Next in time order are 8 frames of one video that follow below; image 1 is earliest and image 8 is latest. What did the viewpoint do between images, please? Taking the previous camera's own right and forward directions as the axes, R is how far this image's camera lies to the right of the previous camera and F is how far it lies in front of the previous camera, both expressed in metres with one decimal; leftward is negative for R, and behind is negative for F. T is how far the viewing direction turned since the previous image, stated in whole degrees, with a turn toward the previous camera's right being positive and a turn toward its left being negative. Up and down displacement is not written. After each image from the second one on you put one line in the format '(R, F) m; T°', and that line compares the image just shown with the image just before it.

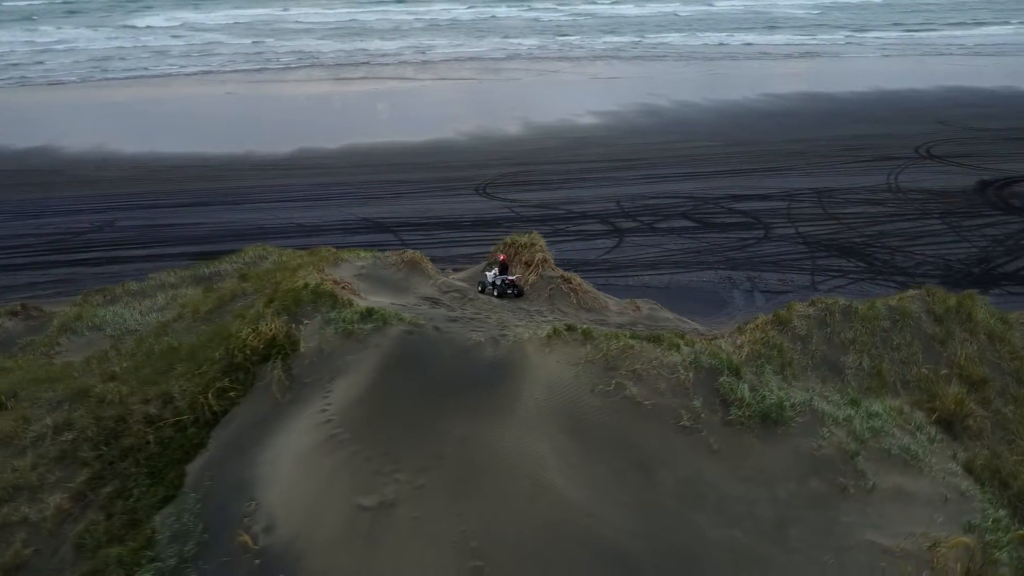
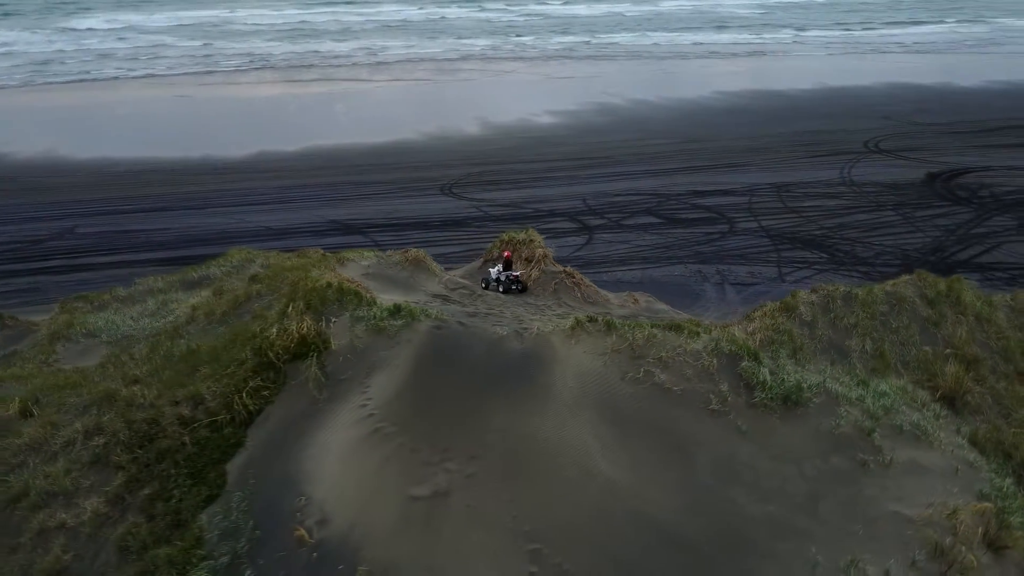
(-0.7, -0.2) m; +3°
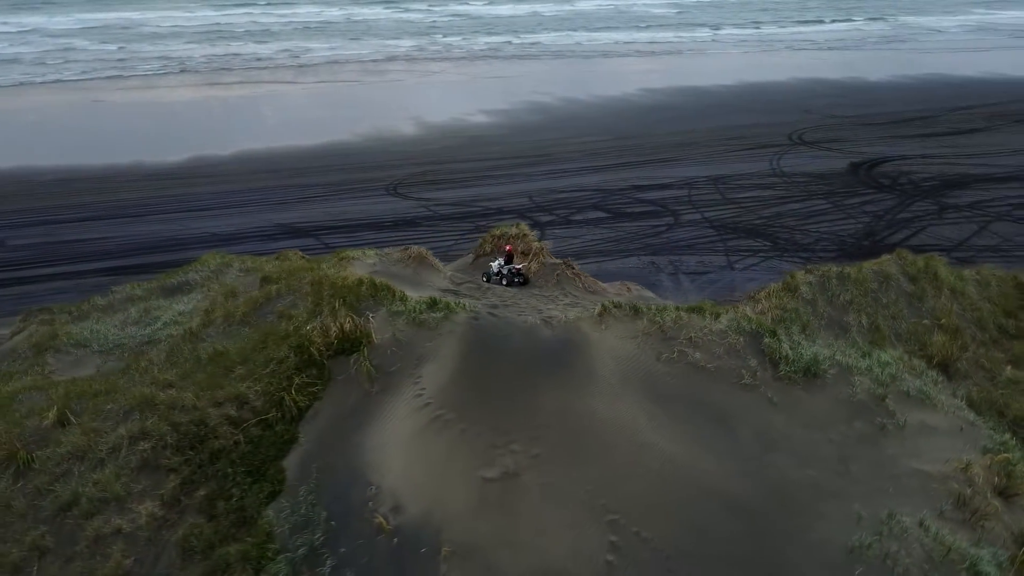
(-1.0, -0.2) m; +5°
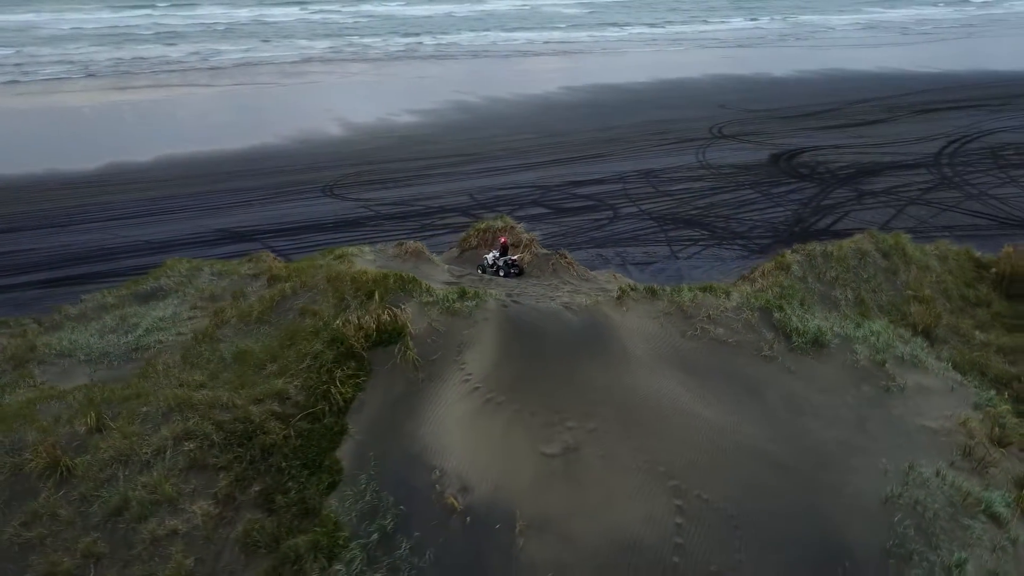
(-1.1, -0.2) m; +6°
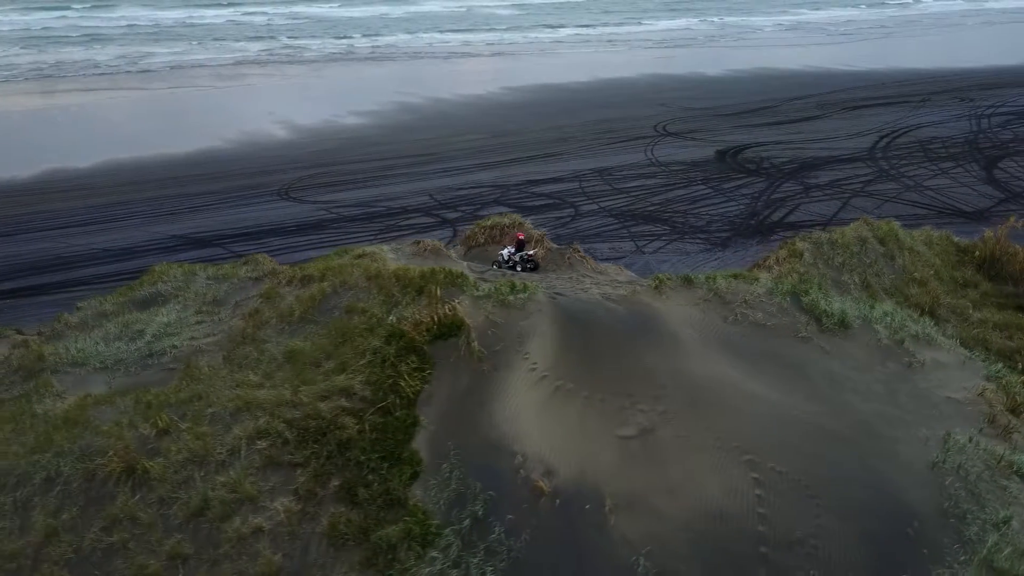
(-1.1, -0.2) m; +5°
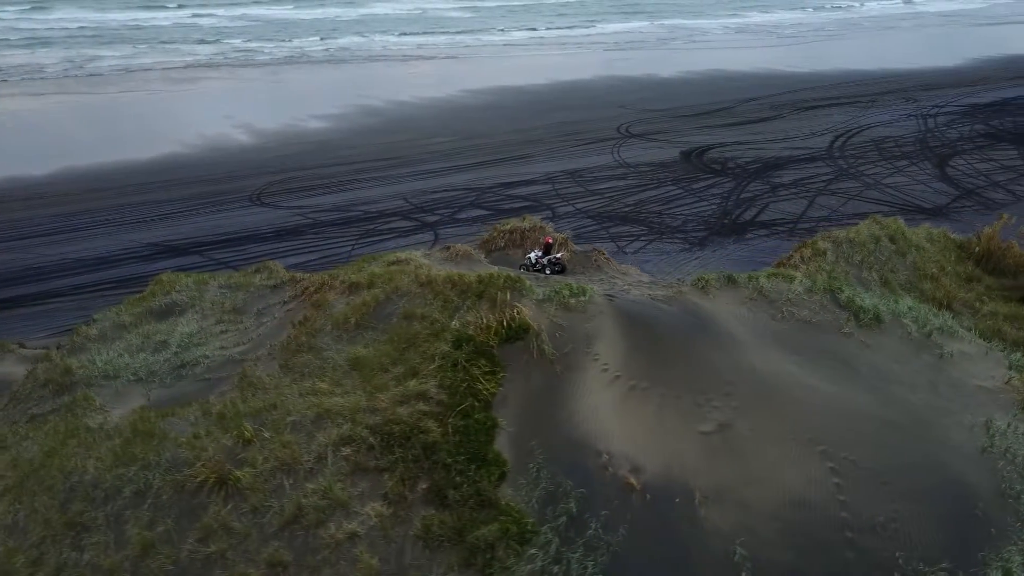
(-1.1, -0.2) m; +4°
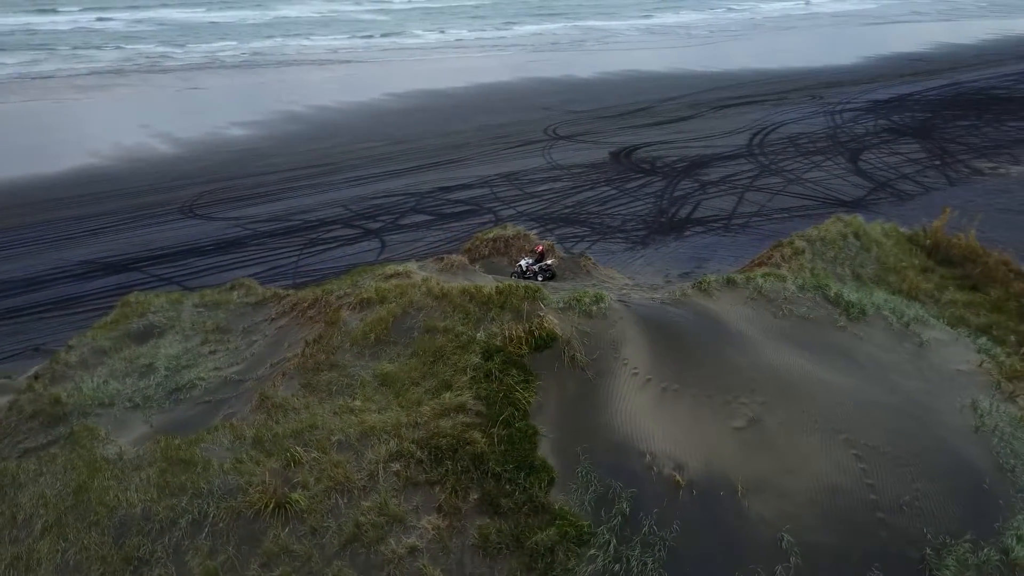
(-1.1, -0.2) m; +6°
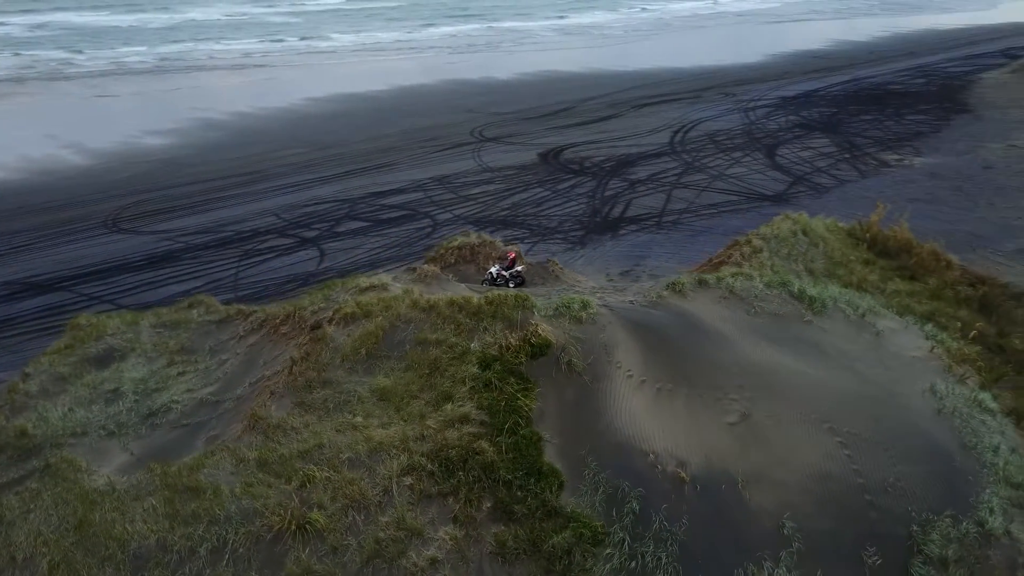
(-0.7, -0.1) m; +6°
